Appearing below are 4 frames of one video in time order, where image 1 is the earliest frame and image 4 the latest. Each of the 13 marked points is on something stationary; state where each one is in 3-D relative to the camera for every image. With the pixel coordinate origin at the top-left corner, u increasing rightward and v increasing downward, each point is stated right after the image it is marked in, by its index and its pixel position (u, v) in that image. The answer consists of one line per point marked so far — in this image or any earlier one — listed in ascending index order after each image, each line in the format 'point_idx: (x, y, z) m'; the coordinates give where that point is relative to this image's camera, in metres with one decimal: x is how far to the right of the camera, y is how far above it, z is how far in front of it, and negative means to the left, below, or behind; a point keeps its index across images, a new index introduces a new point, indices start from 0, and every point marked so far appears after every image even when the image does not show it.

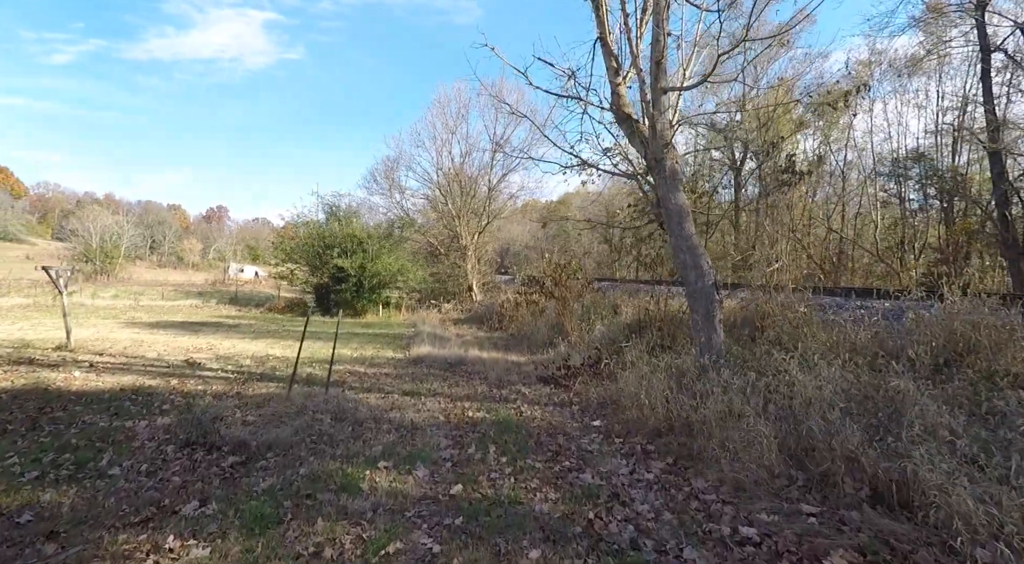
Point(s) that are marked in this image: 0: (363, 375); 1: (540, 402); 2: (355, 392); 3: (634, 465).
0: (-2.5, -1.6, +10.4) m
1: (+0.4, -1.5, +7.8) m
2: (-2.1, -1.5, +8.5) m
3: (+1.0, -1.5, +5.1) m
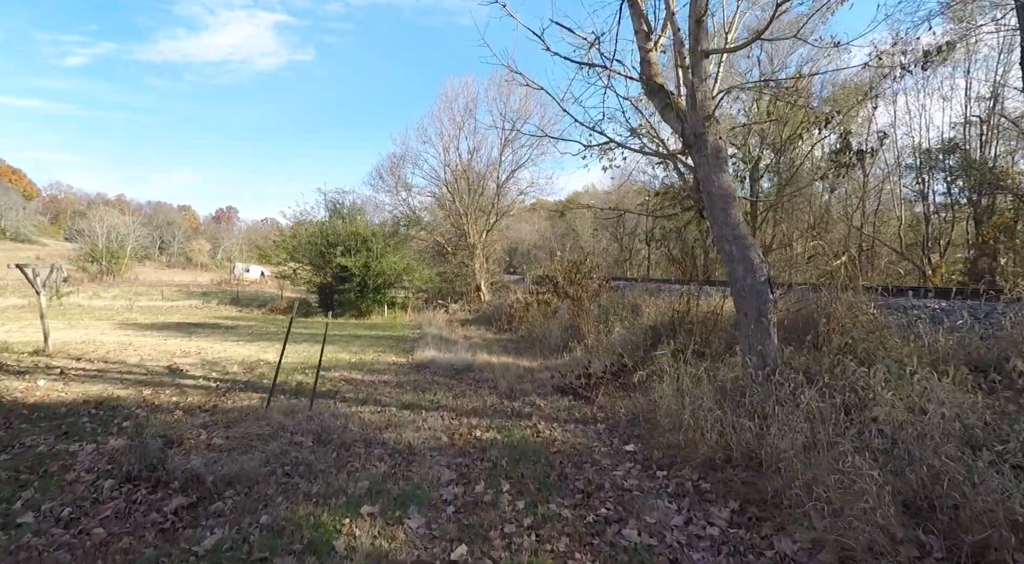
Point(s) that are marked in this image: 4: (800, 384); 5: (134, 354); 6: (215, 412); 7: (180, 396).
0: (-2.3, -1.5, +9.4) m
1: (+0.5, -1.5, +6.7) m
2: (-2.0, -1.5, +7.5) m
3: (+1.1, -1.5, +4.0) m
4: (+2.3, -0.8, +5.0) m
5: (-7.5, -1.4, +12.4) m
6: (-3.3, -1.4, +6.8) m
7: (-4.3, -1.5, +8.1) m
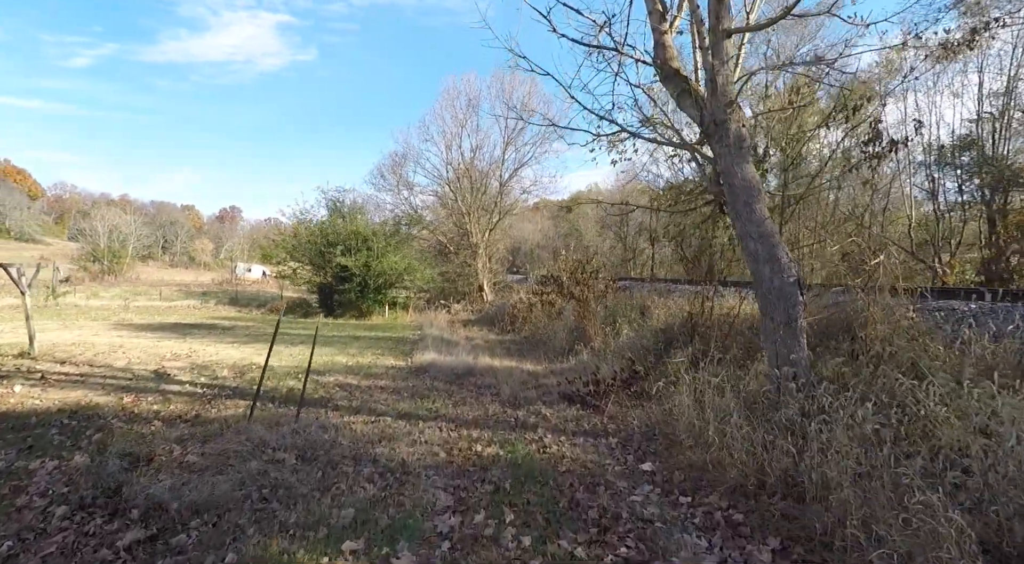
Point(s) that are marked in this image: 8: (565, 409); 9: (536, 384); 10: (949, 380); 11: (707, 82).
0: (-2.2, -1.5, +8.9) m
1: (+0.5, -1.5, +6.2) m
2: (-1.9, -1.5, +7.0) m
3: (+1.2, -1.5, +3.5) m
4: (+2.3, -0.8, +4.5) m
5: (-7.4, -1.4, +11.9) m
6: (-3.2, -1.4, +6.4) m
7: (-4.2, -1.5, +7.6) m
8: (+0.6, -1.5, +7.3) m
9: (+0.4, -1.5, +9.4) m
10: (+3.0, -0.7, +4.3) m
11: (+1.8, +1.9, +5.8) m
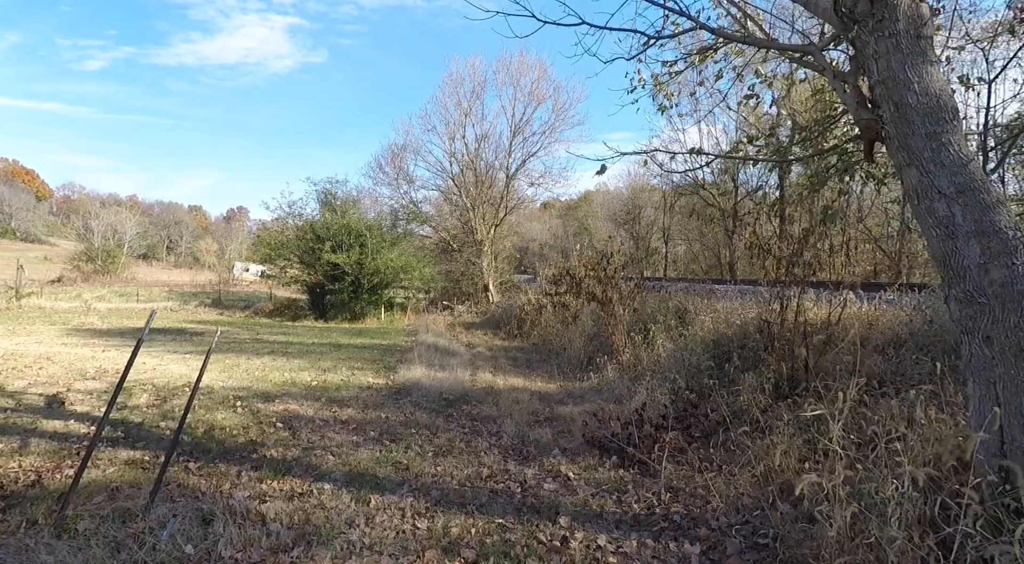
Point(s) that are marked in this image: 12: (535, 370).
0: (-2.2, -1.5, +6.5) m
1: (+0.6, -1.4, +3.8) m
2: (-1.9, -1.5, +4.6) m
3: (+1.2, -1.5, +1.1) m
4: (+2.3, -0.8, +2.0) m
5: (-7.3, -1.4, +9.6) m
6: (-3.2, -1.4, +4.0) m
7: (-4.2, -1.4, +5.2) m
8: (+0.7, -1.5, +4.9) m
9: (+0.4, -1.5, +7.0) m
10: (+3.0, -0.6, +1.9) m
11: (+1.8, +1.9, +3.3) m
12: (+0.4, -1.6, +11.1) m
